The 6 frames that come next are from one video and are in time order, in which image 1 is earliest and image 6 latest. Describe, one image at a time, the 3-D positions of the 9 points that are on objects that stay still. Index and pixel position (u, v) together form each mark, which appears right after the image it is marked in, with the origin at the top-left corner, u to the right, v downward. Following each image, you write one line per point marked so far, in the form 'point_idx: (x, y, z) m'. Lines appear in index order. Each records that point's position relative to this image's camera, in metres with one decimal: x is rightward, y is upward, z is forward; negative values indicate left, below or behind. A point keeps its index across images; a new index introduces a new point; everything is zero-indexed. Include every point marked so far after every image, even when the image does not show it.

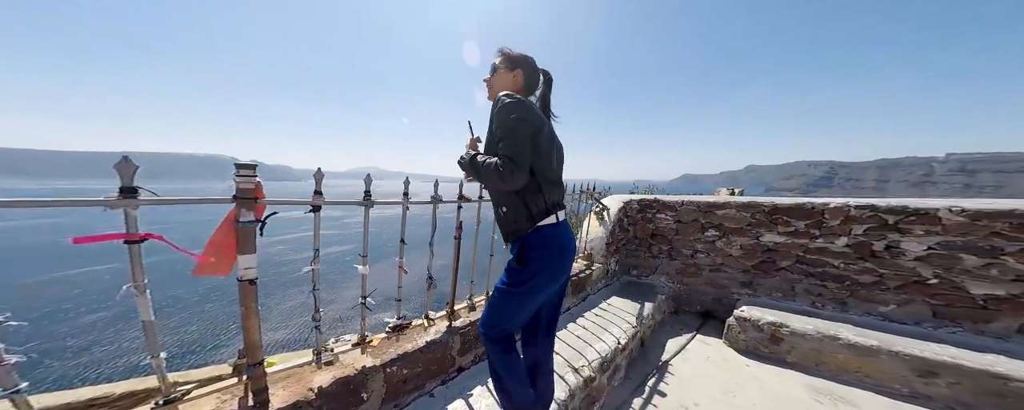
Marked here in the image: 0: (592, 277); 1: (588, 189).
0: (+1.4, -1.3, +4.9) m
1: (+1.5, +0.3, +5.6) m
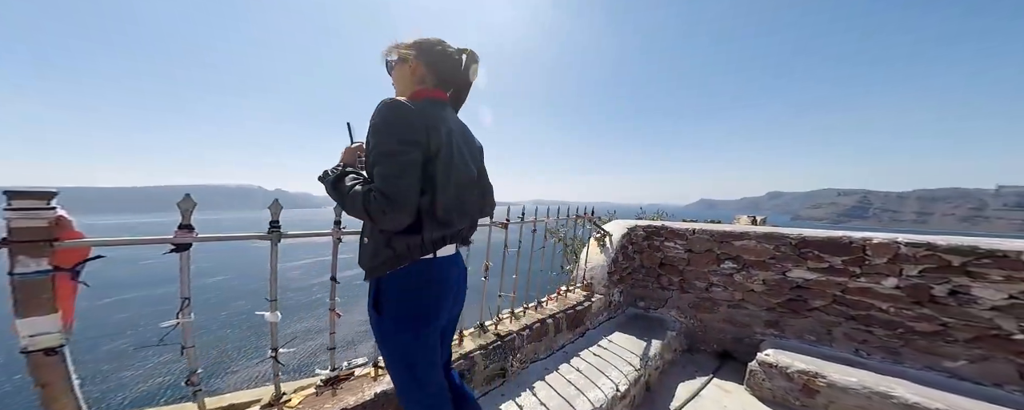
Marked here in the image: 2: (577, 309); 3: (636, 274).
0: (+1.2, -1.7, +4.5) m
1: (+1.5, -0.1, +5.3) m
2: (+0.9, -1.6, +4.2) m
3: (+2.4, -1.3, +5.5) m
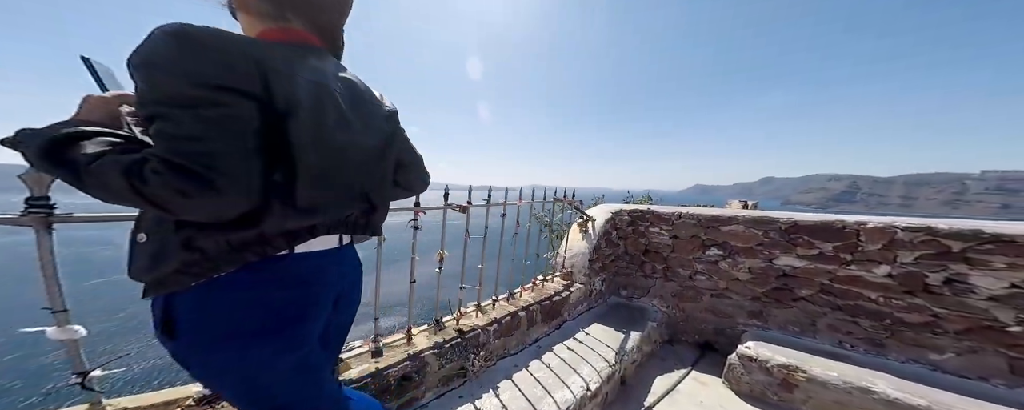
0: (+0.9, -1.4, +4.3) m
1: (+1.1, +0.1, +5.0) m
2: (+0.6, -1.4, +4.0) m
3: (+2.0, -1.1, +5.3) m
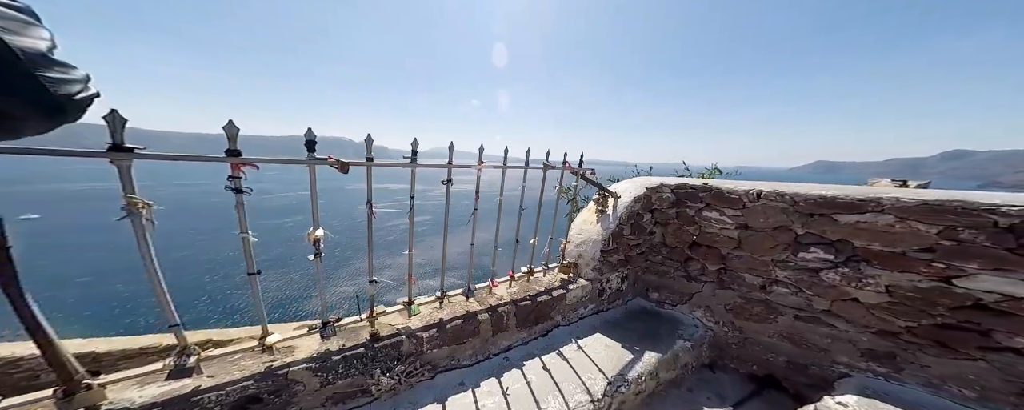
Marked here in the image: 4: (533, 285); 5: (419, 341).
0: (+0.6, -1.1, +3.3) m
1: (+1.1, +0.5, +3.8) m
2: (+0.3, -1.0, +3.1) m
3: (+2.0, -0.7, +3.9) m
4: (+0.2, -0.9, +3.3) m
5: (-0.7, -1.1, +2.2) m
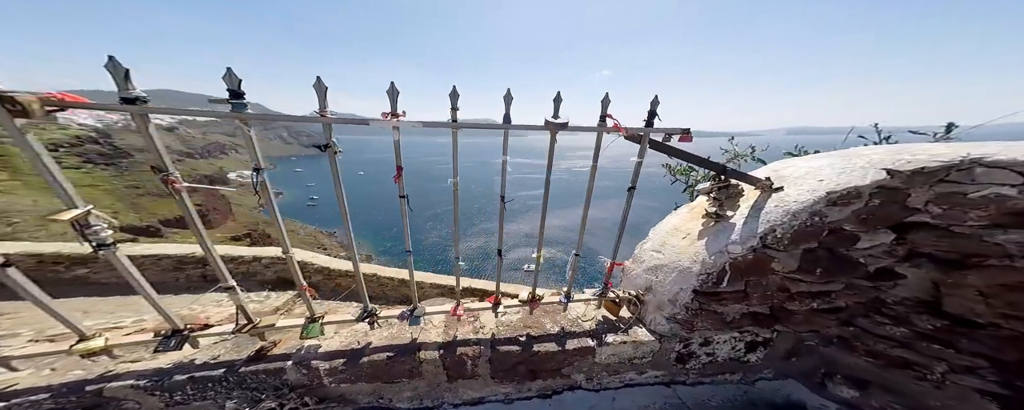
0: (+0.5, -1.0, +1.9) m
1: (+1.2, +0.6, +1.9) m
2: (+0.1, -1.0, +1.9) m
3: (+2.0, -0.7, +1.8) m
4: (+0.2, -0.9, +2.1) m
5: (-1.2, -1.0, +1.7) m
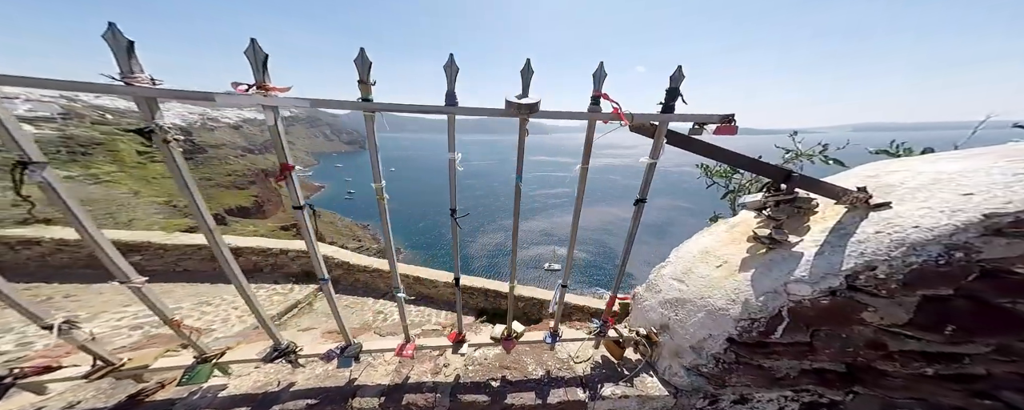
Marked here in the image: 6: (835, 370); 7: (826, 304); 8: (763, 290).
0: (+0.3, -1.1, +1.4) m
1: (+1.0, +0.5, +1.3) m
2: (-0.1, -1.0, +1.4) m
3: (+1.8, -0.8, +1.1) m
4: (0.0, -0.9, +1.6) m
5: (-1.4, -1.0, +1.3) m
6: (+1.3, -0.8, +1.2) m
7: (+1.1, -0.4, +1.1) m
8: (+1.0, -0.3, +1.2) m
